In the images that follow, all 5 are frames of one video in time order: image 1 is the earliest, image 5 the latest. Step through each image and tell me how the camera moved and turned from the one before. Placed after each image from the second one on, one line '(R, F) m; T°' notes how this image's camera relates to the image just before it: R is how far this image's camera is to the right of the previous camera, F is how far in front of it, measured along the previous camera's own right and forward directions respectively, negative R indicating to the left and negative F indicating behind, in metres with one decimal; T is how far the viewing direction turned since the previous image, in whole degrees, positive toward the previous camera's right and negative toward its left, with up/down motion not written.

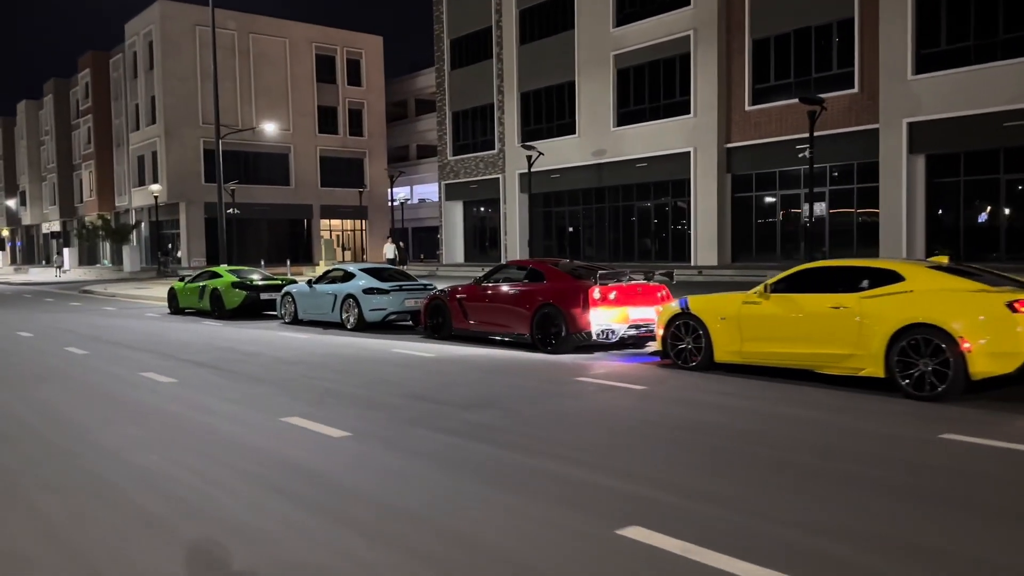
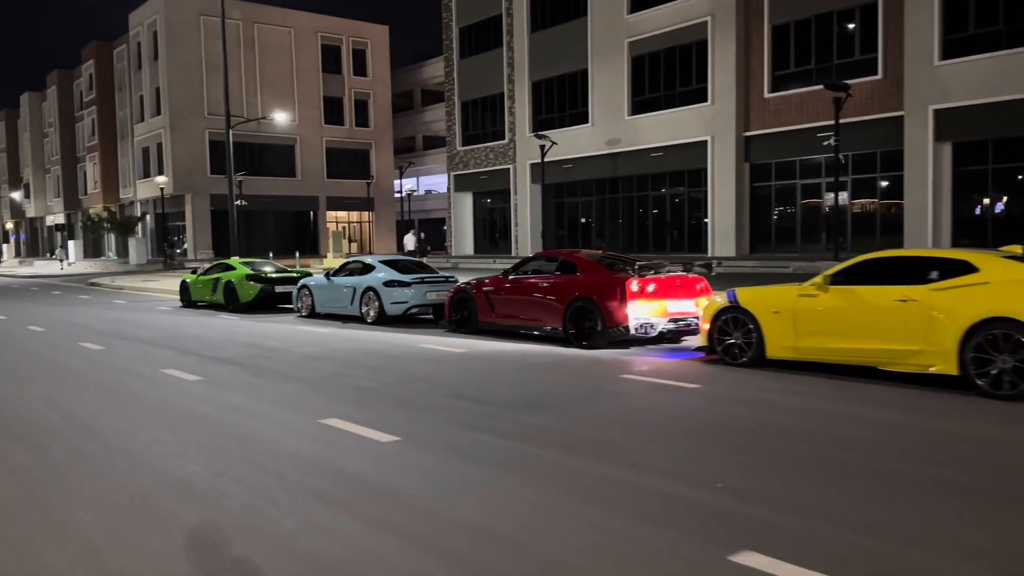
(-0.5, +0.5) m; 0°
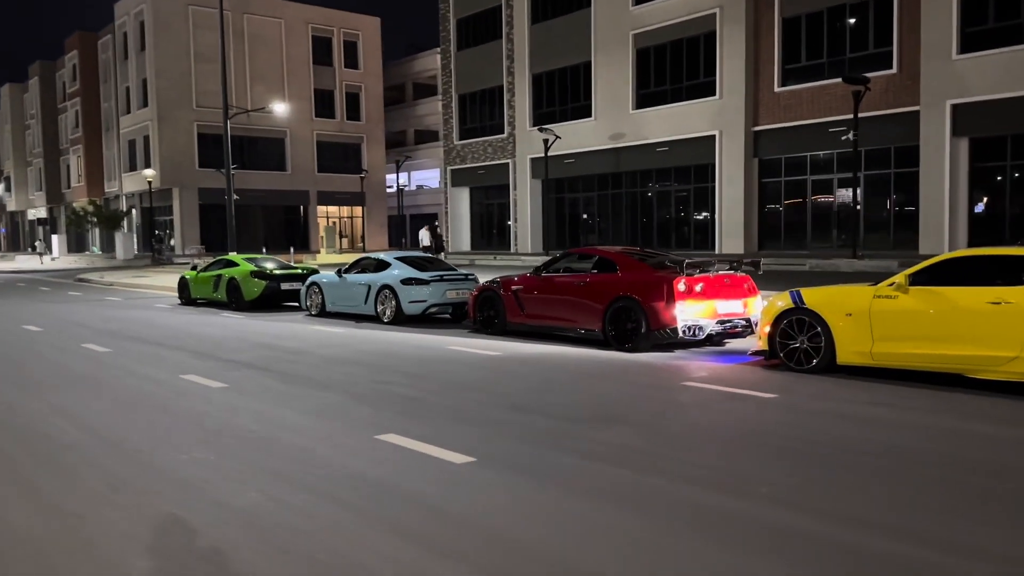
(-0.8, +0.8) m; +1°
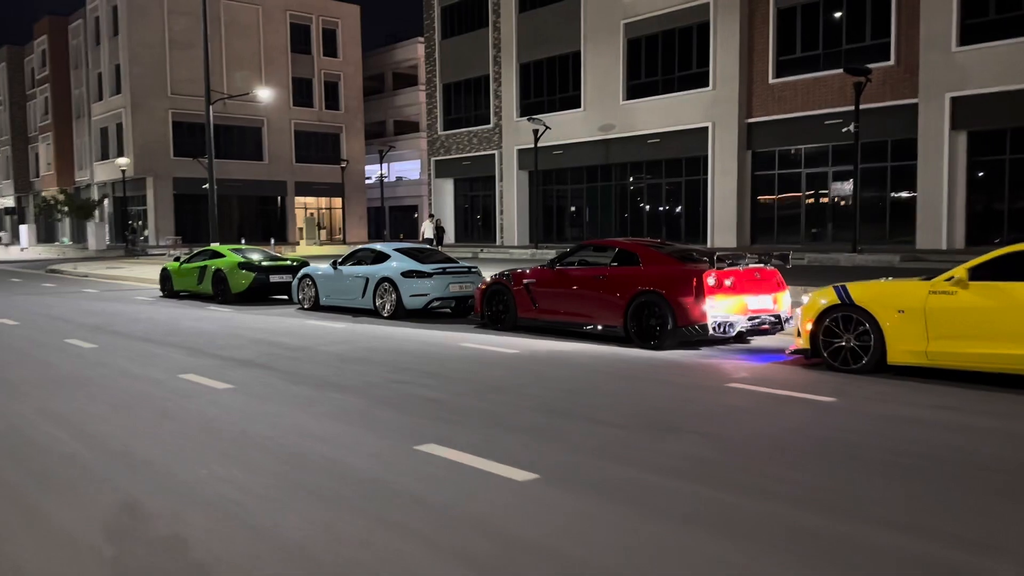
(-0.6, +0.7) m; +2°
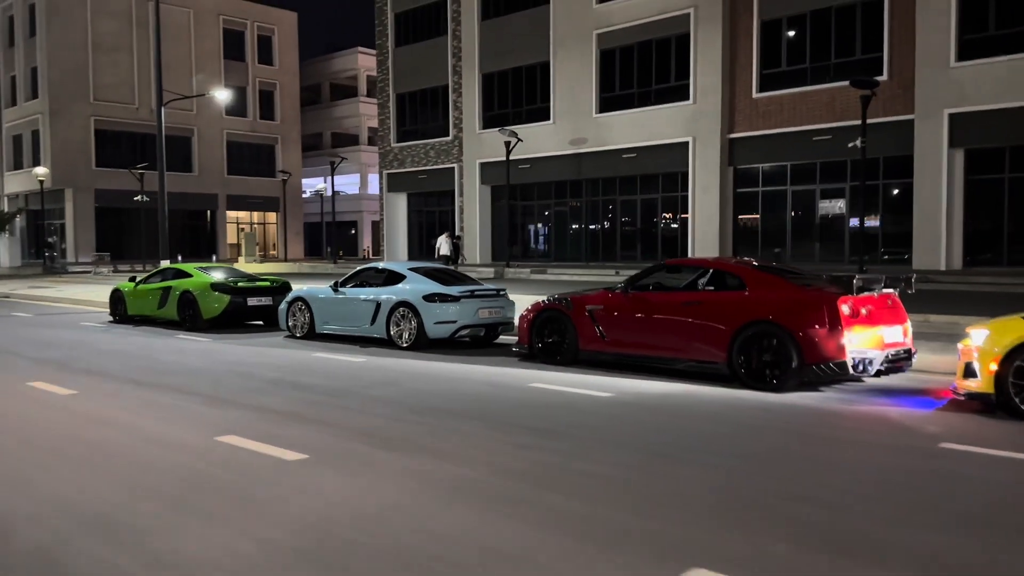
(-1.9, +2.1) m; +5°
